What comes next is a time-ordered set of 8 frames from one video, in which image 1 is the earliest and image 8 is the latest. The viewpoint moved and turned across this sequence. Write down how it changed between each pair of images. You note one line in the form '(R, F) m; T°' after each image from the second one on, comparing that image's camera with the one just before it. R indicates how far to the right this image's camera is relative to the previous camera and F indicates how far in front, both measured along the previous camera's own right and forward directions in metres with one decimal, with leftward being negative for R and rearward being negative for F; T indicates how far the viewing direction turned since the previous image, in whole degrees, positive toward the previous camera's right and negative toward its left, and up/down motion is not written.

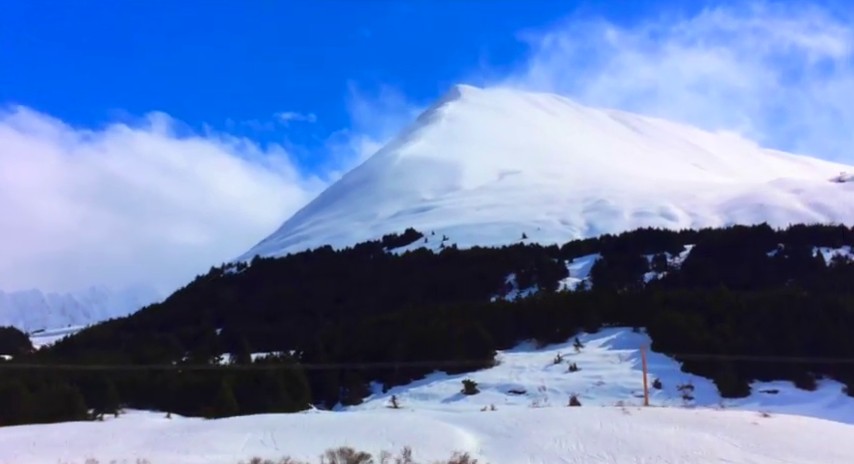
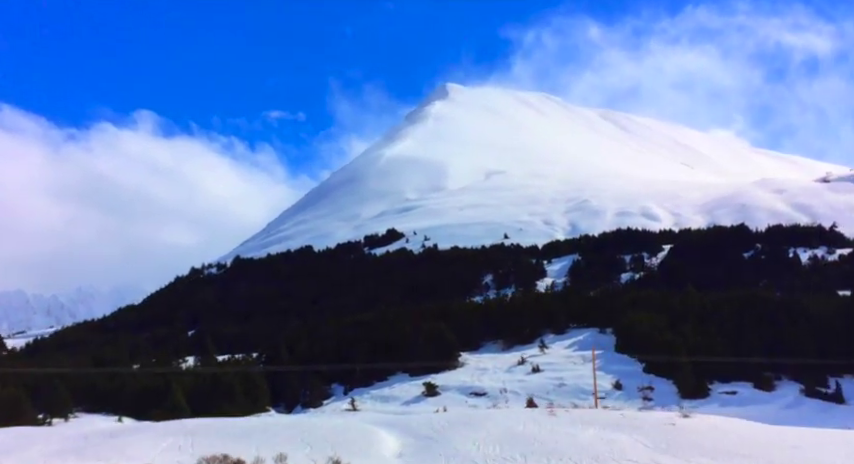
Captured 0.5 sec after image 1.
(+0.3, 0.0) m; +1°
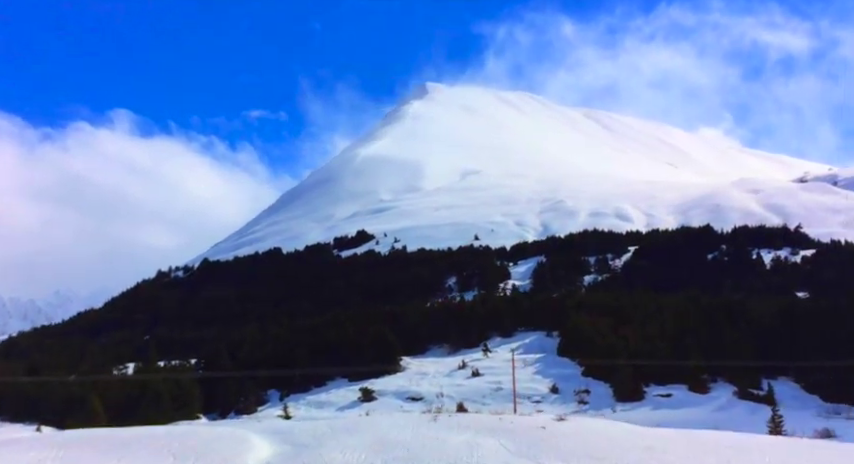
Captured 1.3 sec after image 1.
(+0.6, 0.0) m; +2°
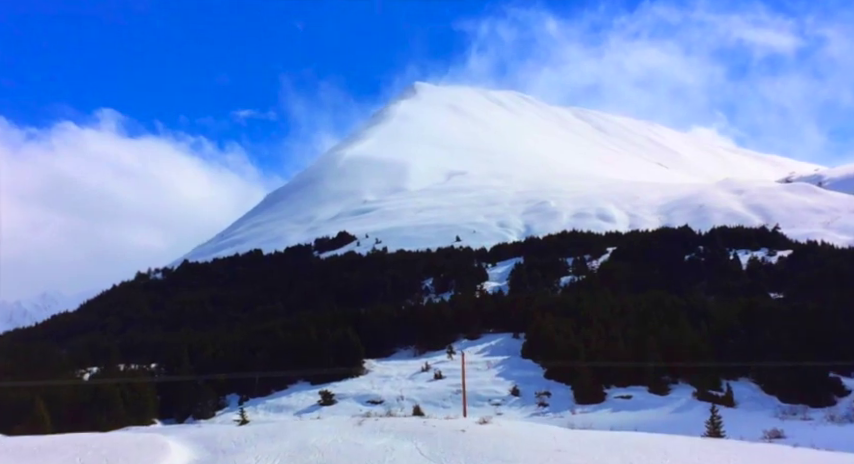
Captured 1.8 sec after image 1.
(+0.4, 0.0) m; +1°
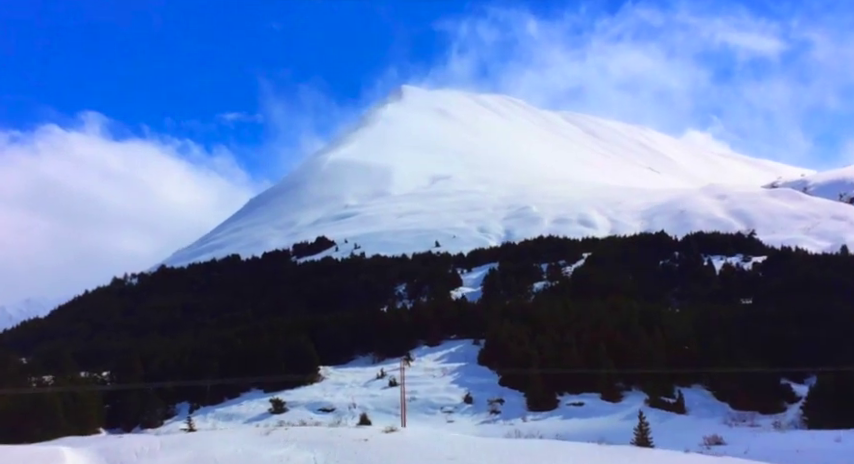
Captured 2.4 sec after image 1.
(+0.5, 0.0) m; +1°
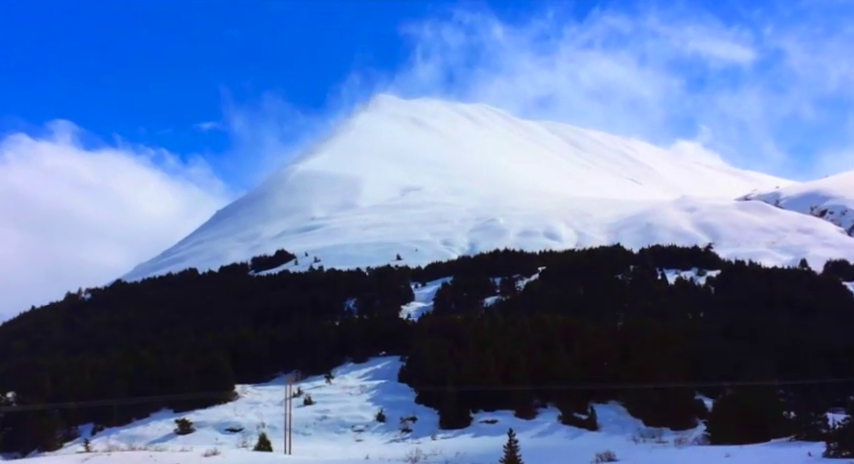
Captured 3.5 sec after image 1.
(+0.9, +0.1) m; +3°
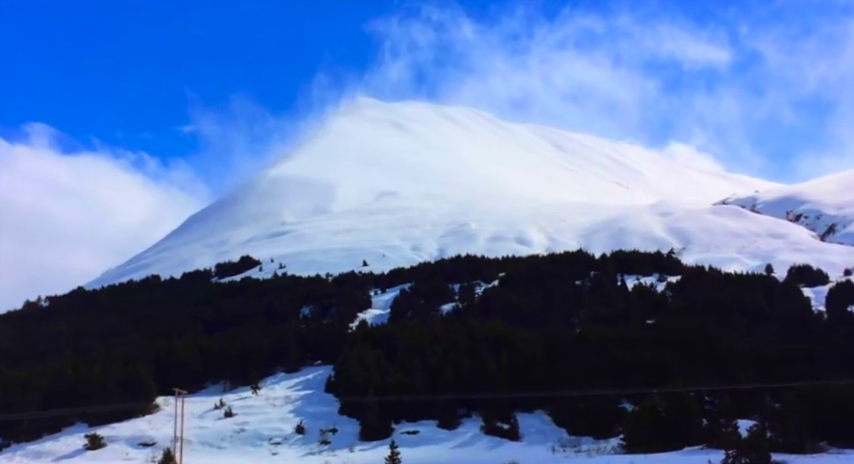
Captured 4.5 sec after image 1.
(+0.8, +0.2) m; +2°
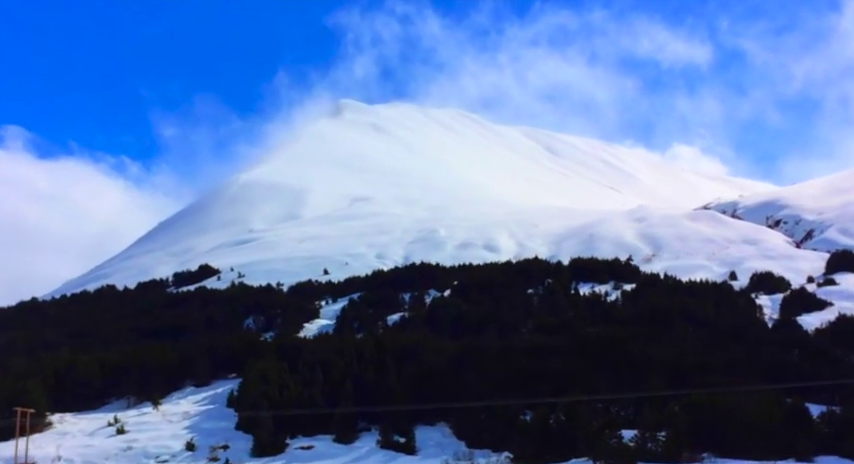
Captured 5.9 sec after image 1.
(+1.1, +0.2) m; +3°
